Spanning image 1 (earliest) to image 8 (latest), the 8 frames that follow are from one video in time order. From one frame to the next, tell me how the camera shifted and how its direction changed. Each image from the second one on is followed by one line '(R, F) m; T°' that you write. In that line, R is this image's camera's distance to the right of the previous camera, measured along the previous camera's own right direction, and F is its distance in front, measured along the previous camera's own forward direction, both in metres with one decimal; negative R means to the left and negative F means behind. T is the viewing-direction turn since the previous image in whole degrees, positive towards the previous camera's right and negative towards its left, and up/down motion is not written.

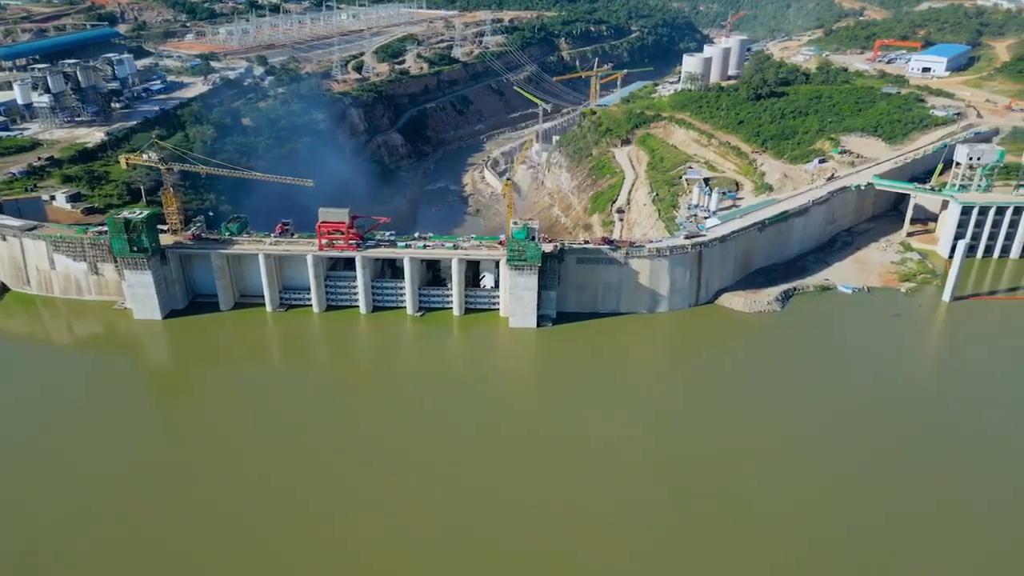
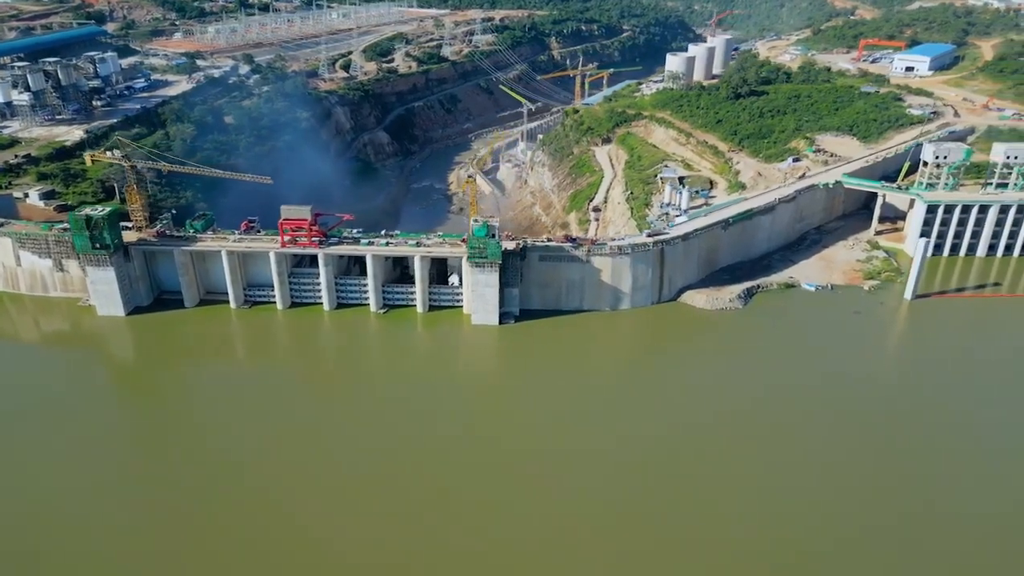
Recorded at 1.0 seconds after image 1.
(+2.2, -0.2) m; 0°
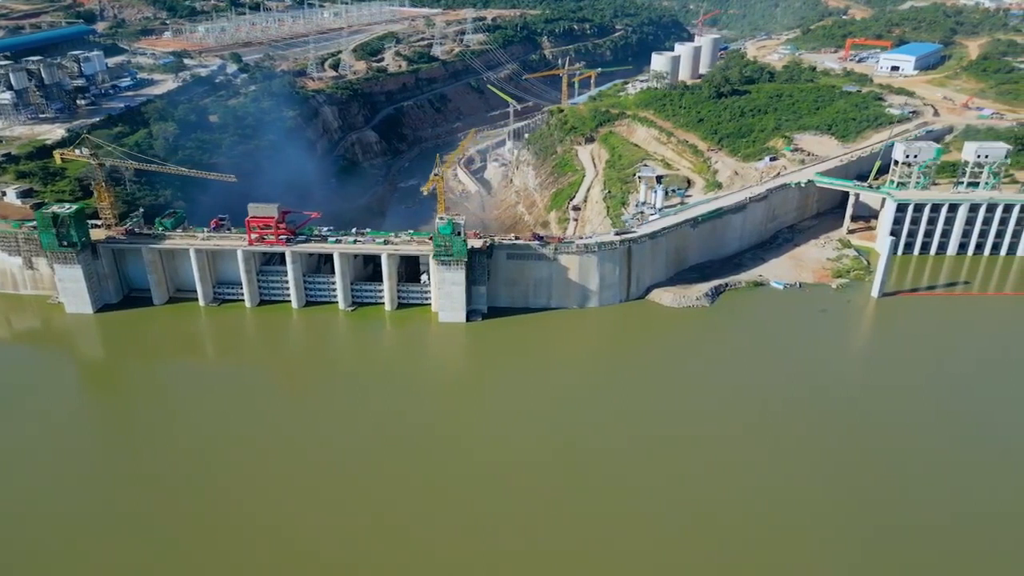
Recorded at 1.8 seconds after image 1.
(+1.9, -0.2) m; 0°
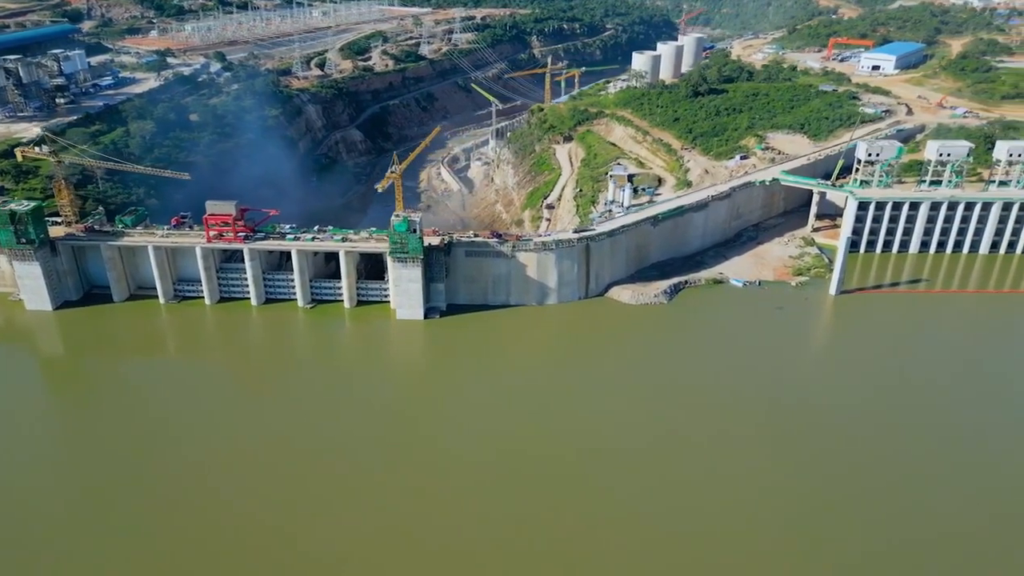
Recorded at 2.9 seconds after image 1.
(+2.5, -0.2) m; 0°
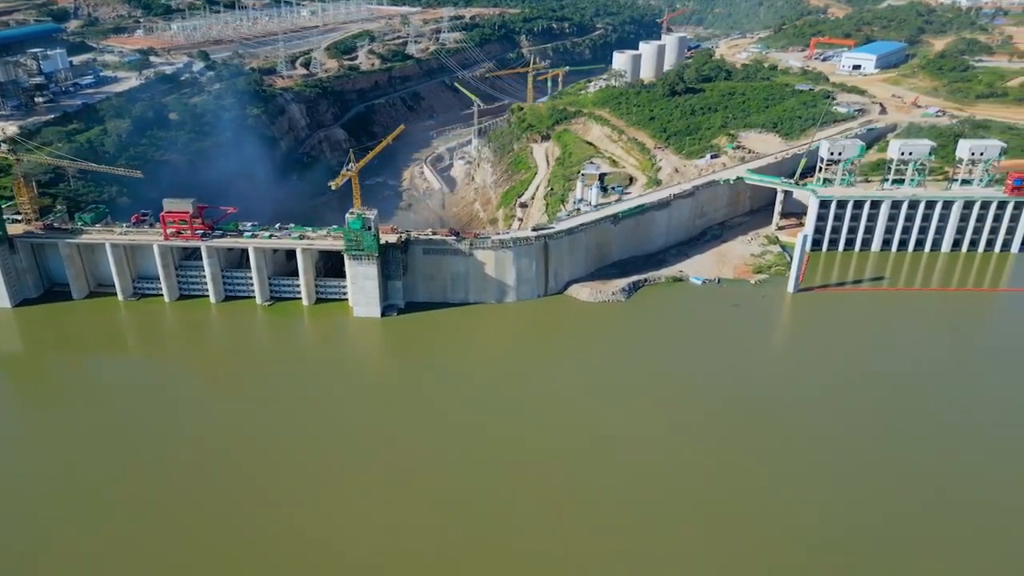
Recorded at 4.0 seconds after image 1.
(+2.5, -0.2) m; 0°
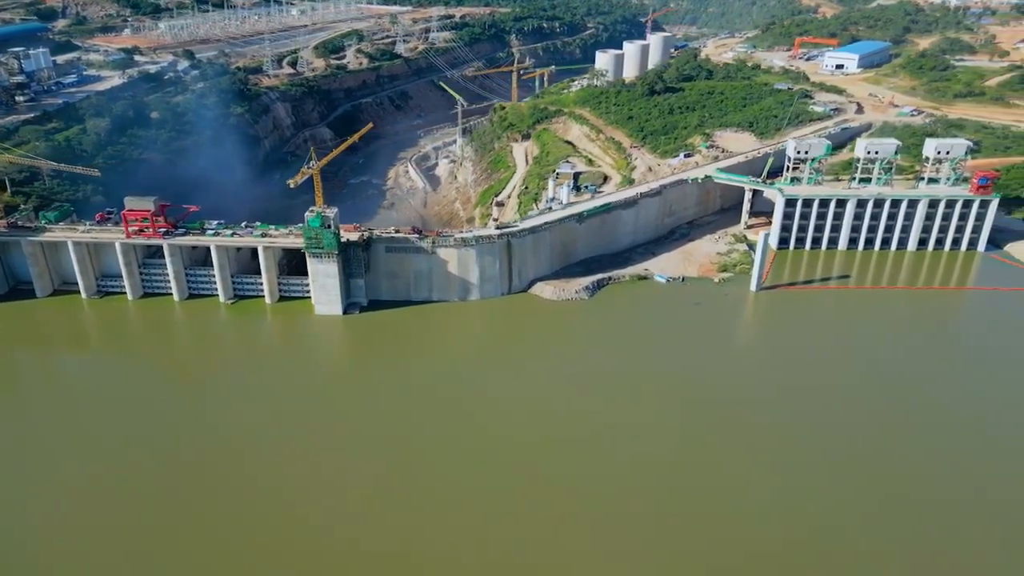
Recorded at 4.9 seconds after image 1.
(+2.2, -0.1) m; 0°
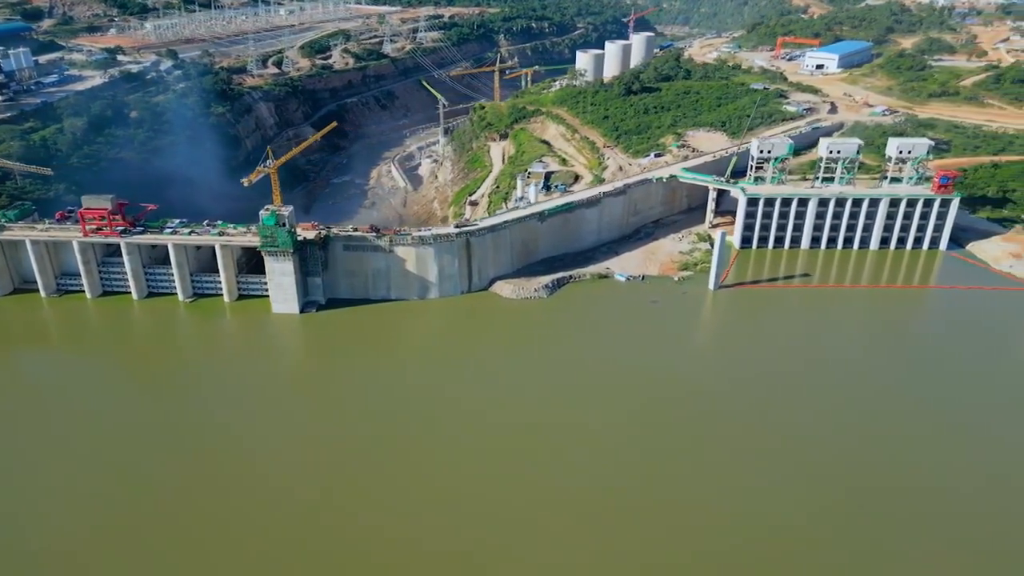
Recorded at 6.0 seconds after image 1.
(+2.5, -0.2) m; 0°
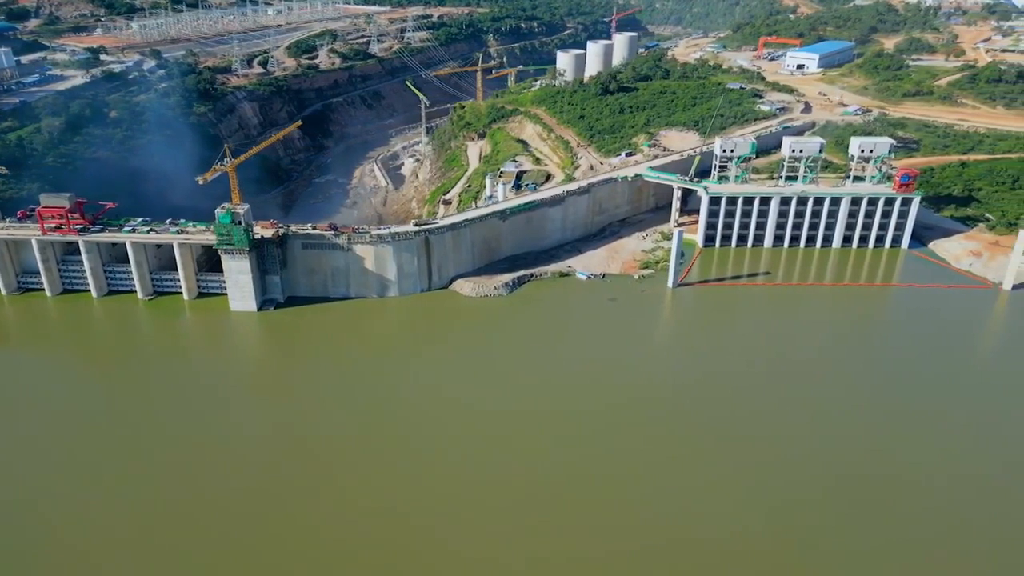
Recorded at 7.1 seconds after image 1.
(+2.5, -0.2) m; 0°
